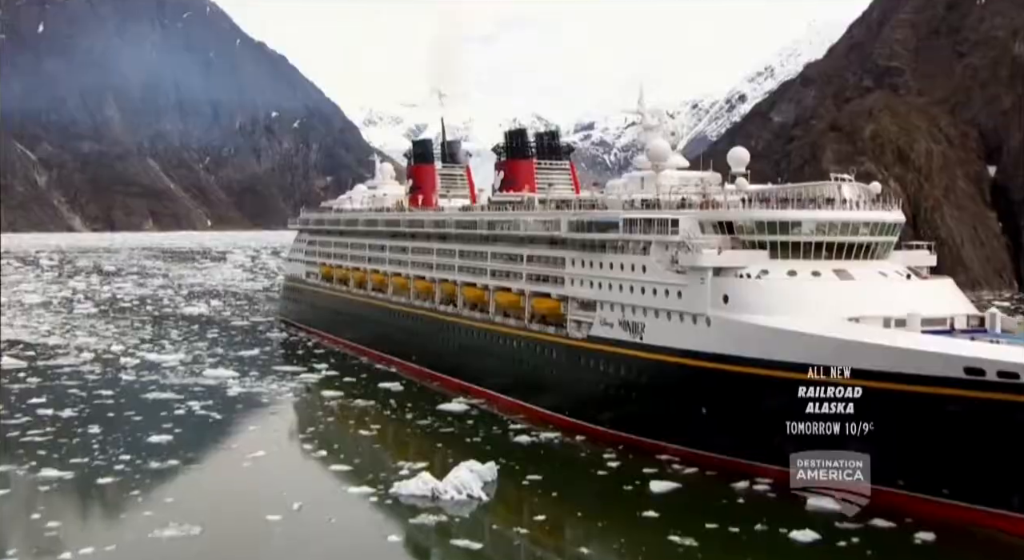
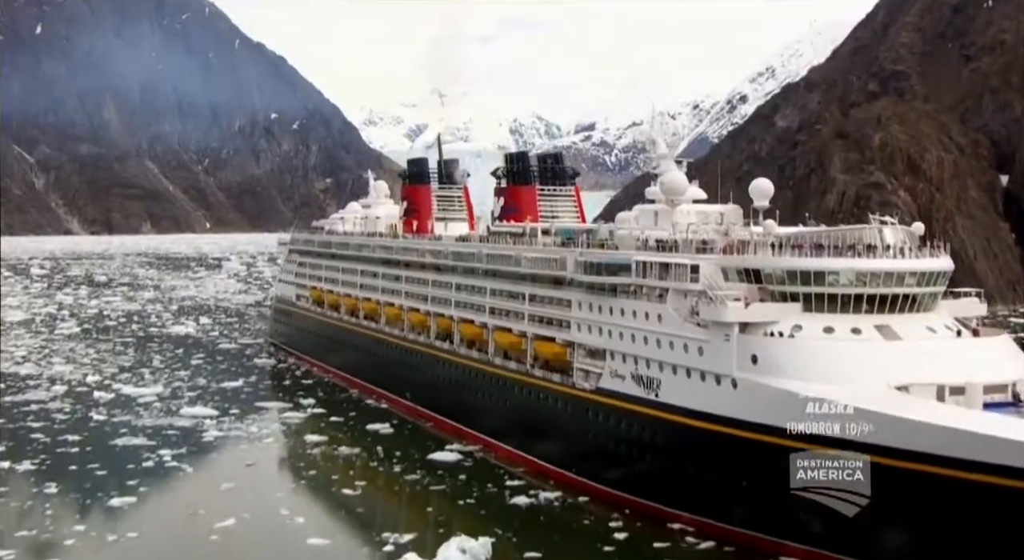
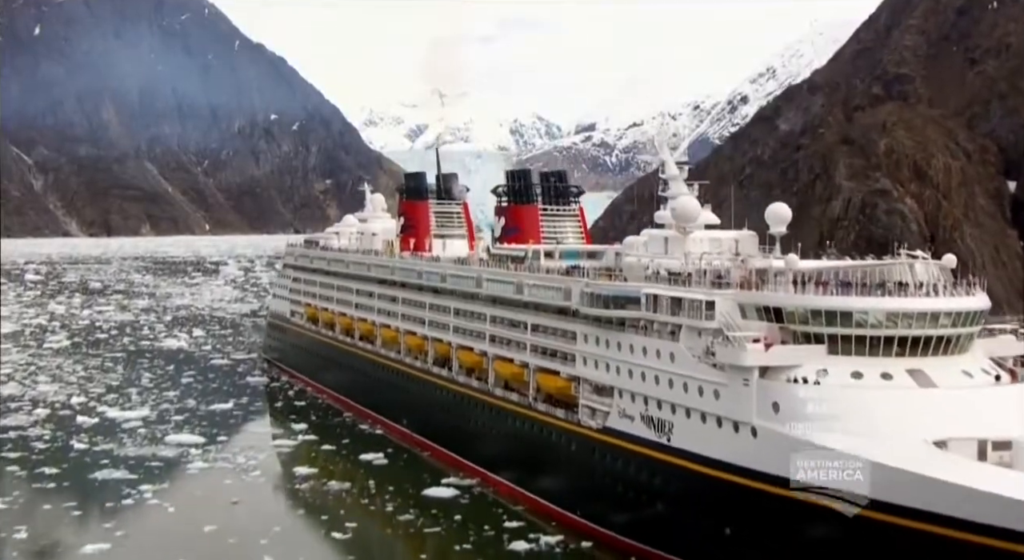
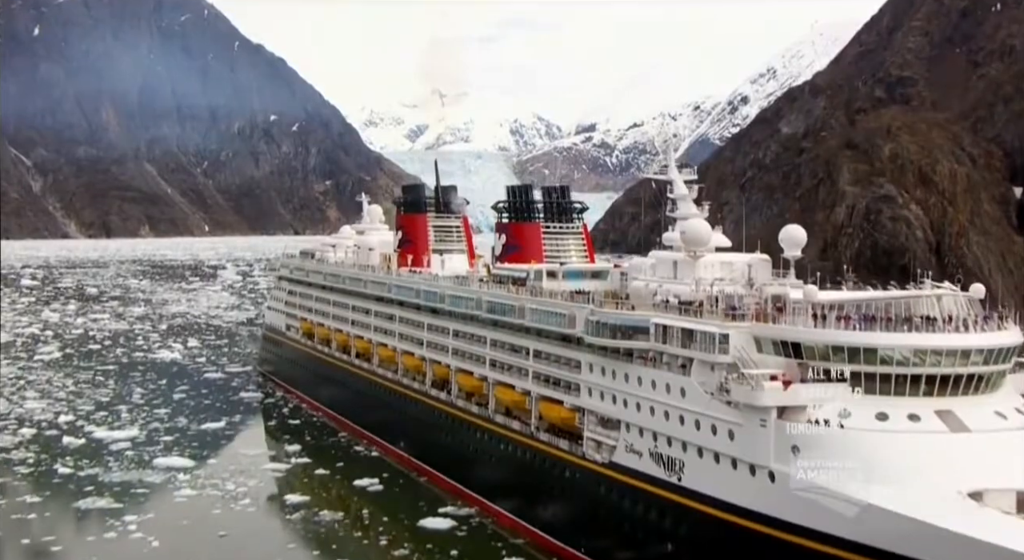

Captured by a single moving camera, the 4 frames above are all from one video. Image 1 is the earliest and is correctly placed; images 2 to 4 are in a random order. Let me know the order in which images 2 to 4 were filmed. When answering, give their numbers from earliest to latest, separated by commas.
2, 3, 4
